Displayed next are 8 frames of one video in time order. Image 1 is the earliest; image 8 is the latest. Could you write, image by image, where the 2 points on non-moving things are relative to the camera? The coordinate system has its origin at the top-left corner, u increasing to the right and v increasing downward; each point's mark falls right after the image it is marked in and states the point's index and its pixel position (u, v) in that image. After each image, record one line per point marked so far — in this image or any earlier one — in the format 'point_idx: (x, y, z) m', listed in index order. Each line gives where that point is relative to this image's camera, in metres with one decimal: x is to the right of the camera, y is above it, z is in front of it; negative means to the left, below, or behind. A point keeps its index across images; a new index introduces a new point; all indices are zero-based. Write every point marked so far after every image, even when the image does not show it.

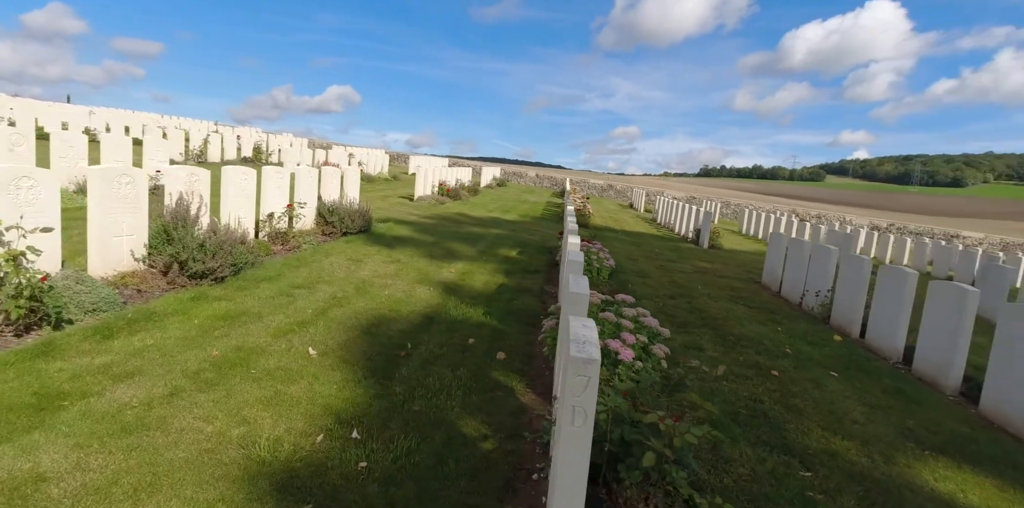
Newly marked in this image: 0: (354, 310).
0: (-1.6, -0.6, +5.6) m
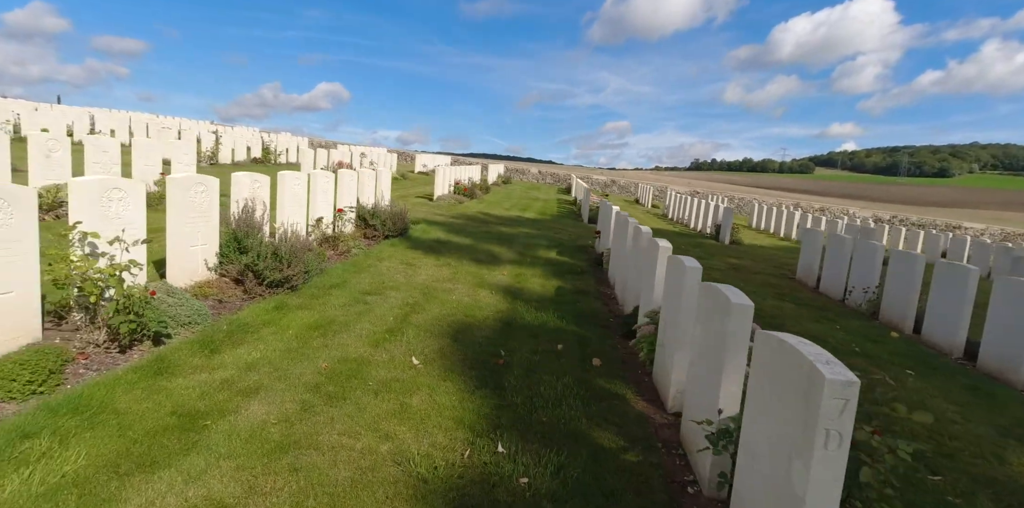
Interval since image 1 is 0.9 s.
0: (-0.8, -0.6, +5.6) m
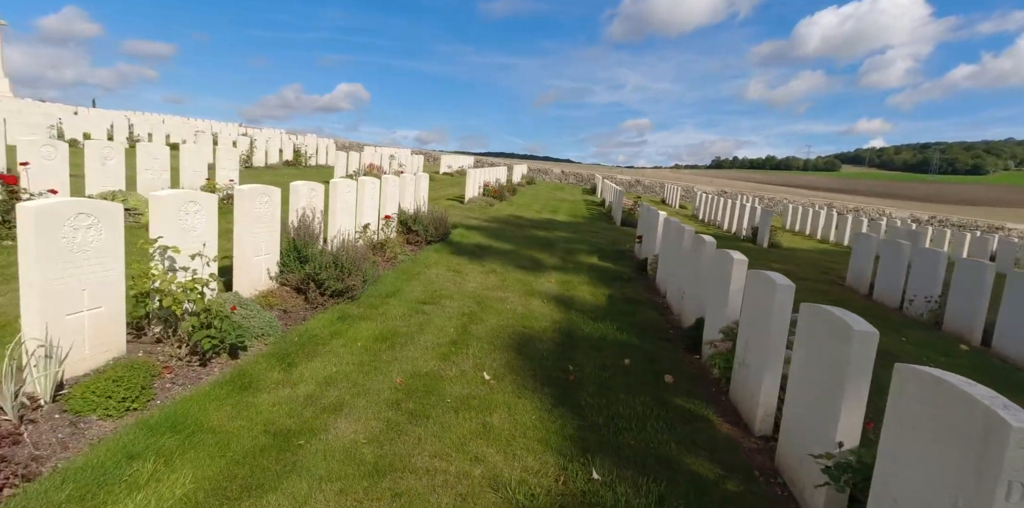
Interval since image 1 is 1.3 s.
0: (-0.2, -0.7, +5.6) m
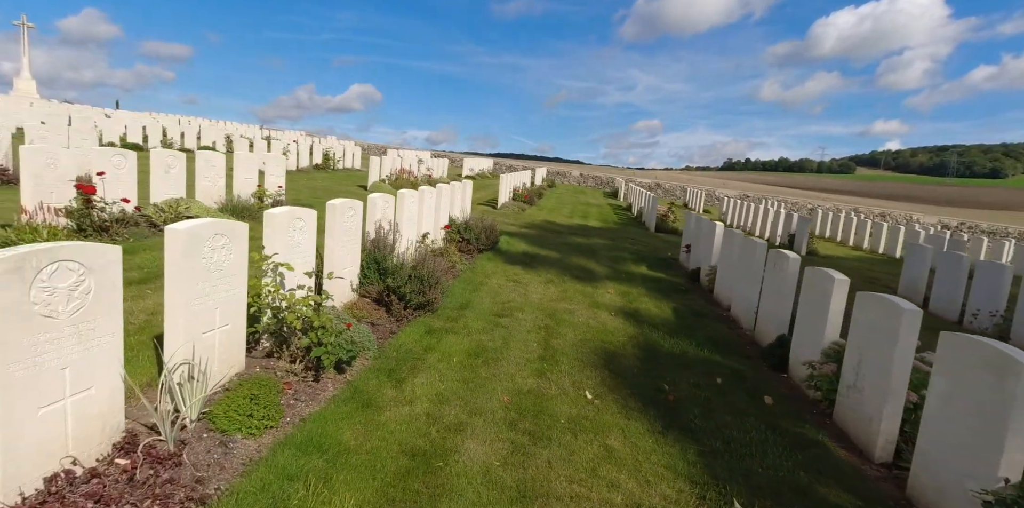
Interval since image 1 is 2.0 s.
0: (+0.6, -0.9, +5.6) m
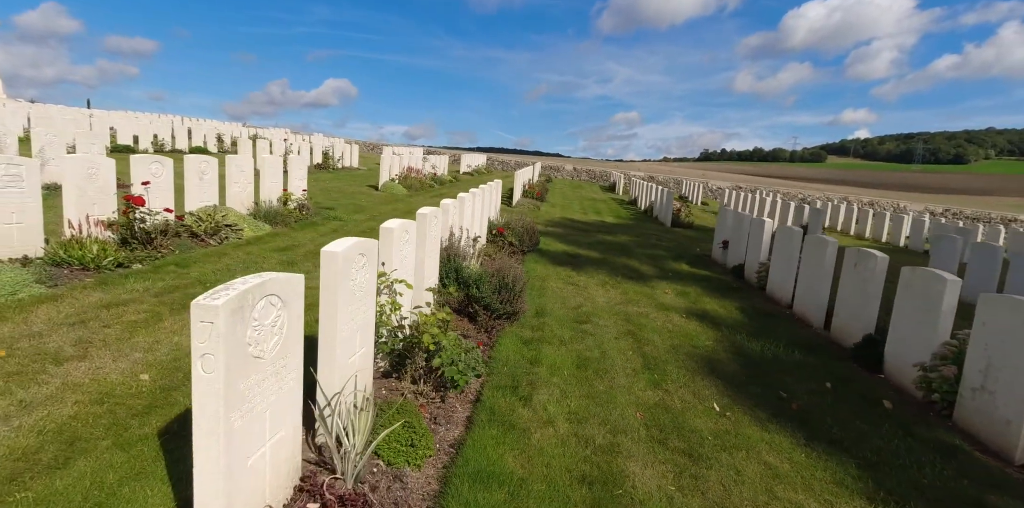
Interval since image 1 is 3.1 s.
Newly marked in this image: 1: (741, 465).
0: (+1.5, -0.9, +5.5) m
1: (+1.4, -1.3, +3.4) m
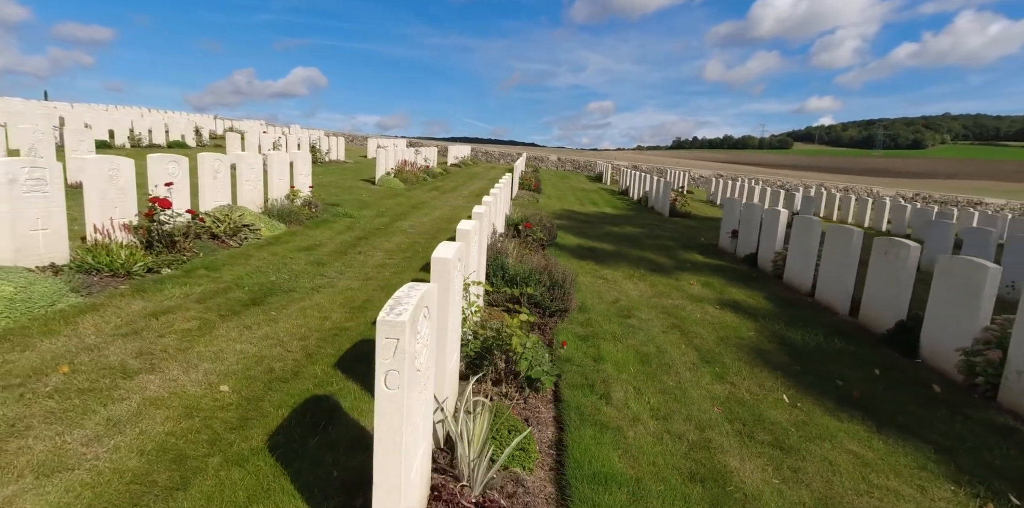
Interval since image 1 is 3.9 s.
0: (+2.0, -0.9, +5.6) m
1: (+2.1, -1.3, +3.5) m
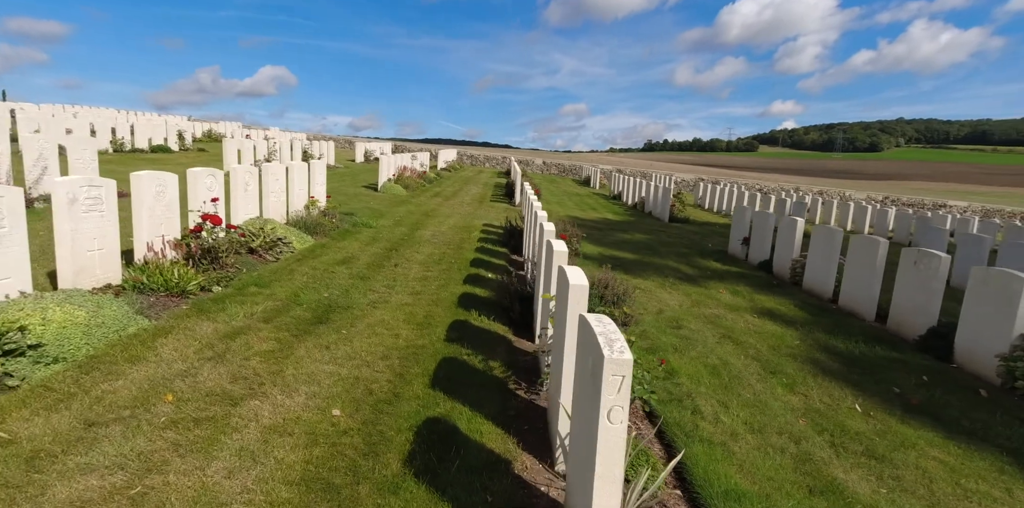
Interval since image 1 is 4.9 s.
0: (+2.7, -1.0, +5.8) m
1: (+2.8, -1.4, +3.7) m
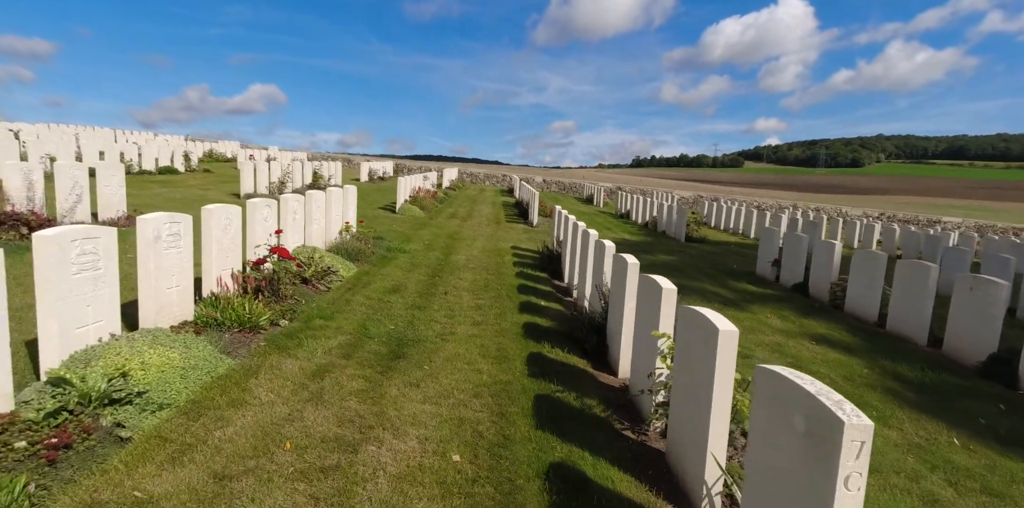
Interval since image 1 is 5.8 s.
0: (+3.5, -1.3, +5.8) m
1: (+3.7, -1.7, +3.7) m
